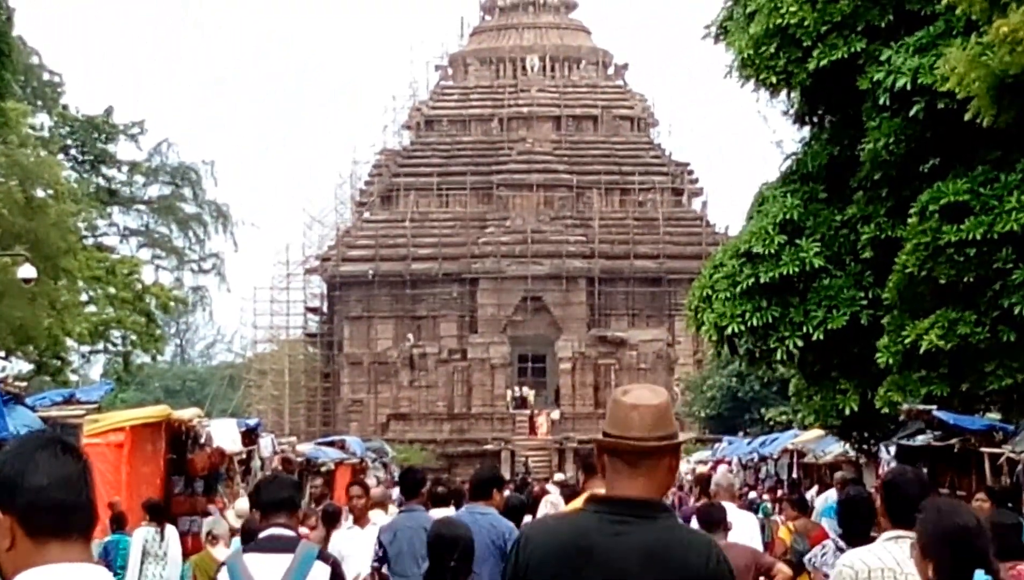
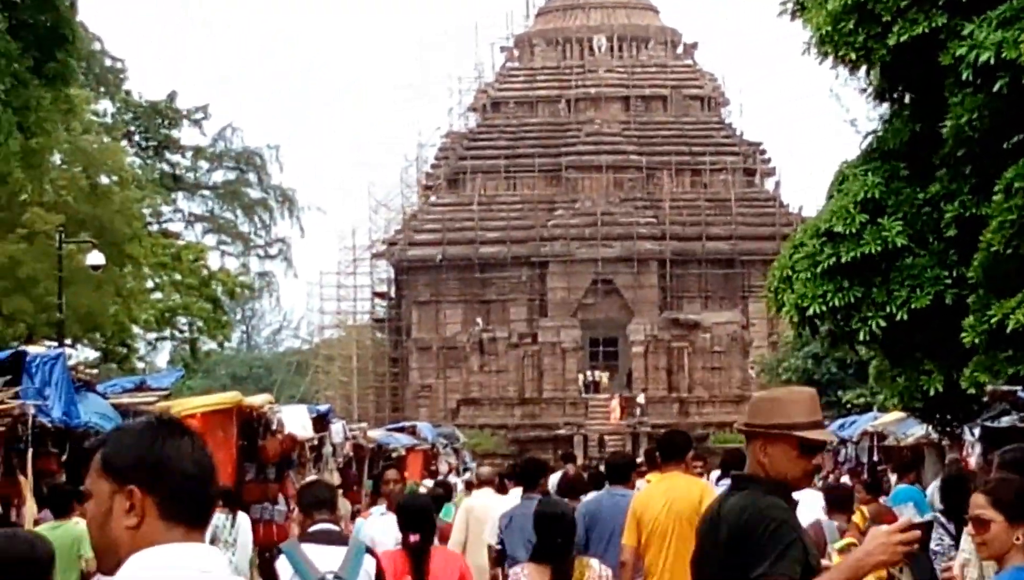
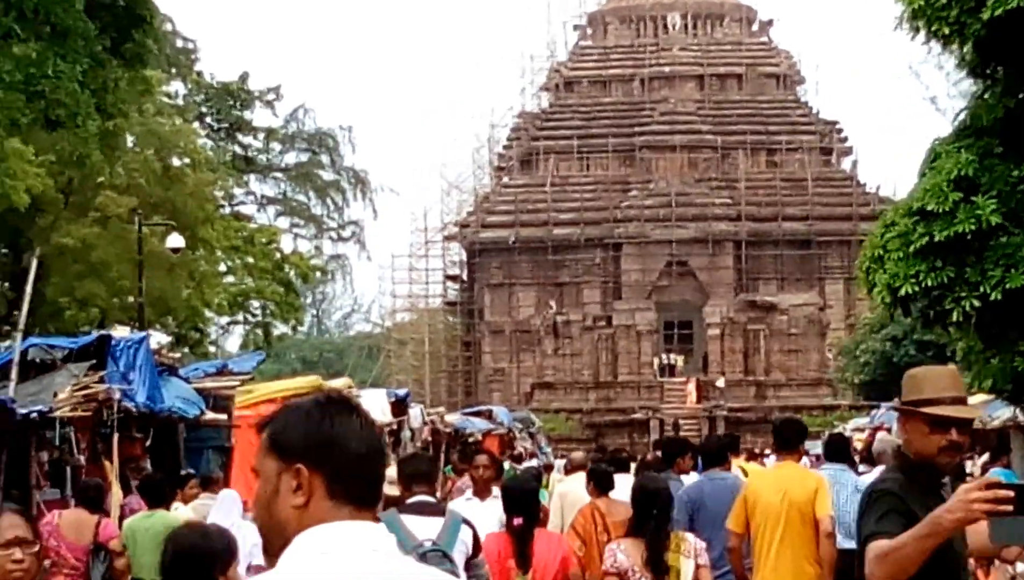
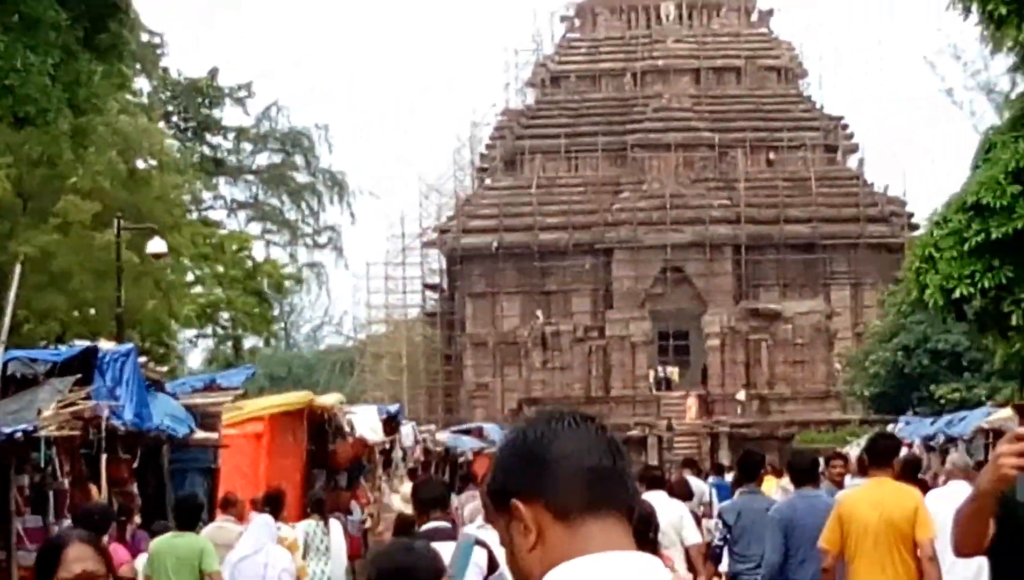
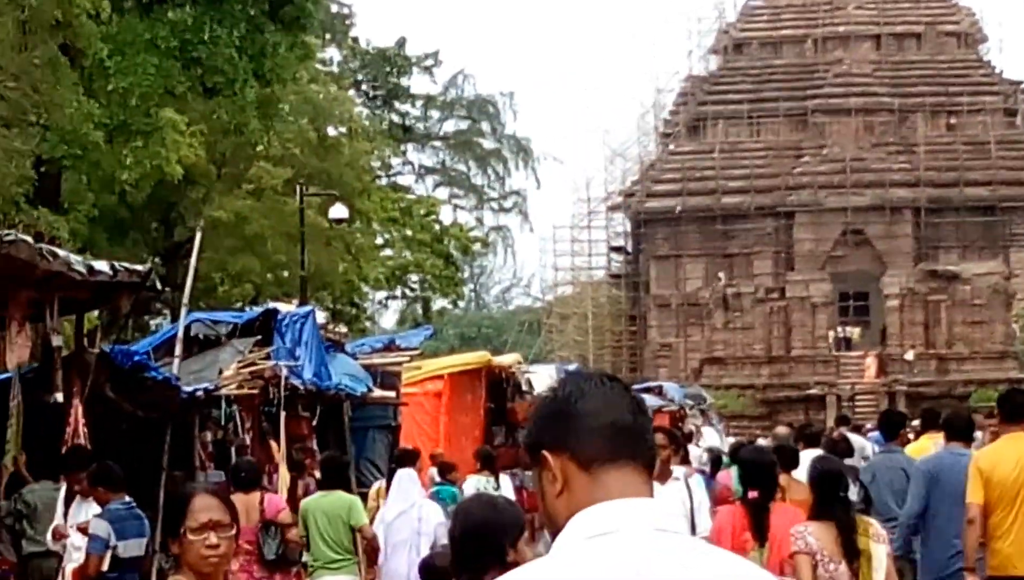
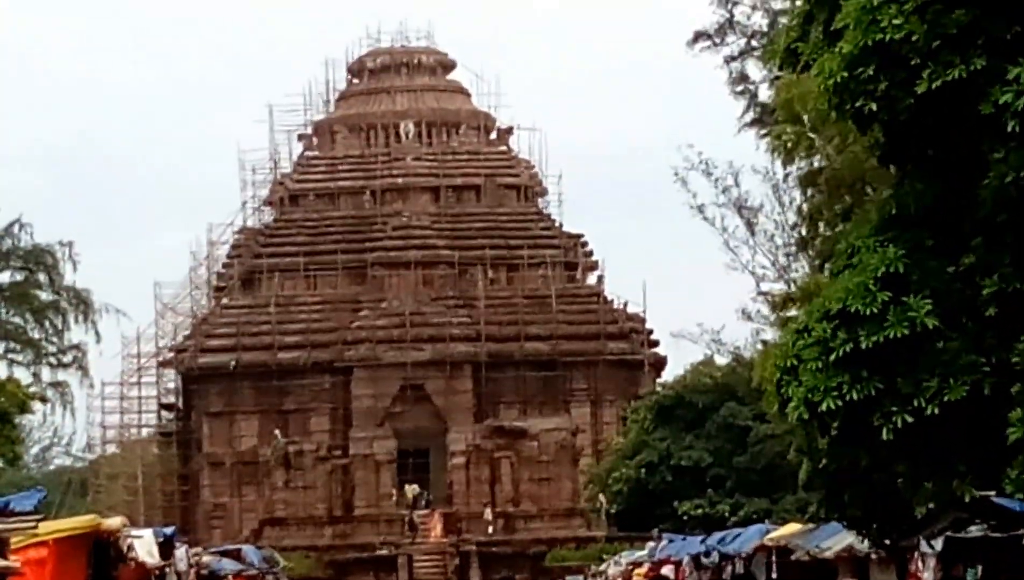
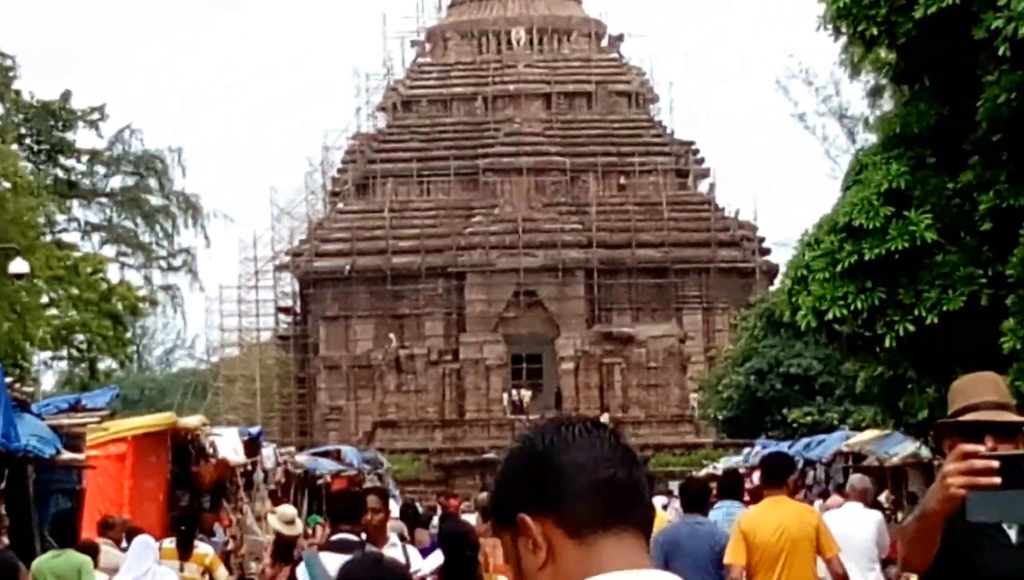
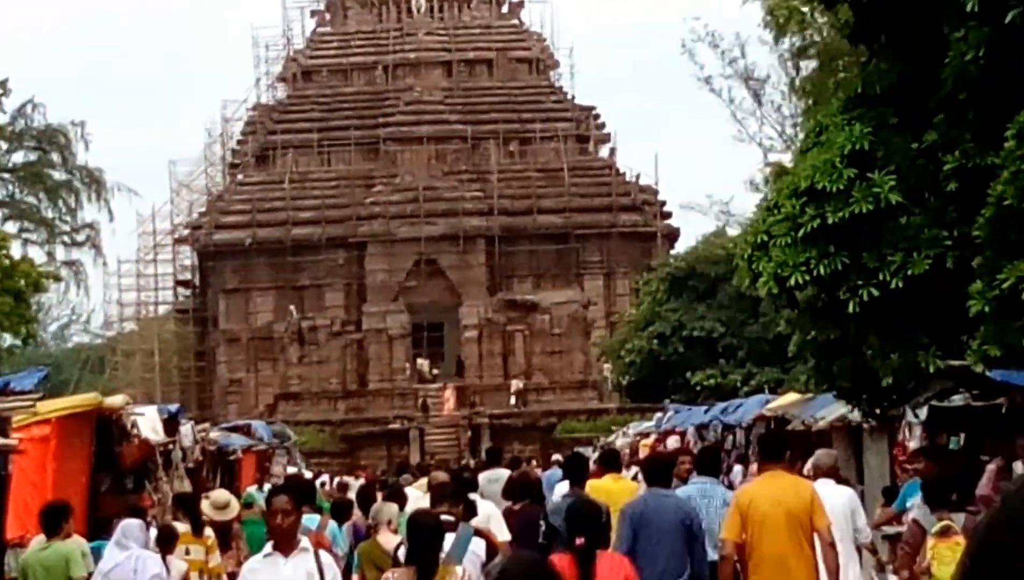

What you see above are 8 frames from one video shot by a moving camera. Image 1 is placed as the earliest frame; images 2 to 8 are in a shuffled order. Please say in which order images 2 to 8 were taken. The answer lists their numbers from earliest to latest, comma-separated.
2, 3, 5, 4, 7, 8, 6
